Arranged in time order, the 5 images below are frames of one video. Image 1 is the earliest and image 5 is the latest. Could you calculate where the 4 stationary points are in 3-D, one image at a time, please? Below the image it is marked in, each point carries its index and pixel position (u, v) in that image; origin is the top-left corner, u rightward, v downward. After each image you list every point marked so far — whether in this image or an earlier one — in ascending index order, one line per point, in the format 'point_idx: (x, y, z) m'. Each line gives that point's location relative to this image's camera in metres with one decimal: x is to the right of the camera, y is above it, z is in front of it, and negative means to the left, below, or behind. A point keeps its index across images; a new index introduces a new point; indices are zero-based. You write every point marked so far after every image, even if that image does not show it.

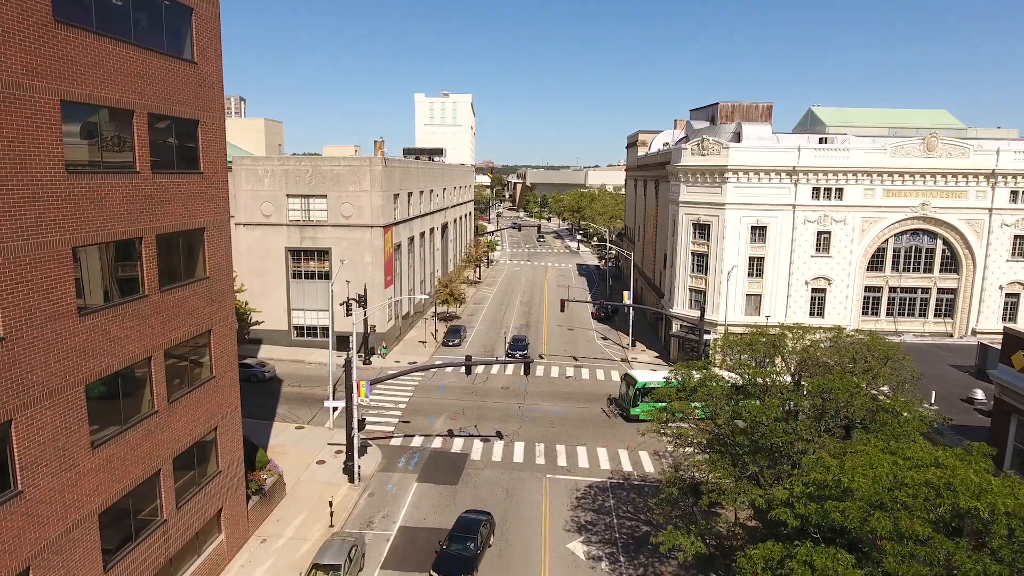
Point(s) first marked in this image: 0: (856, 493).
0: (+7.0, -4.2, +13.0) m
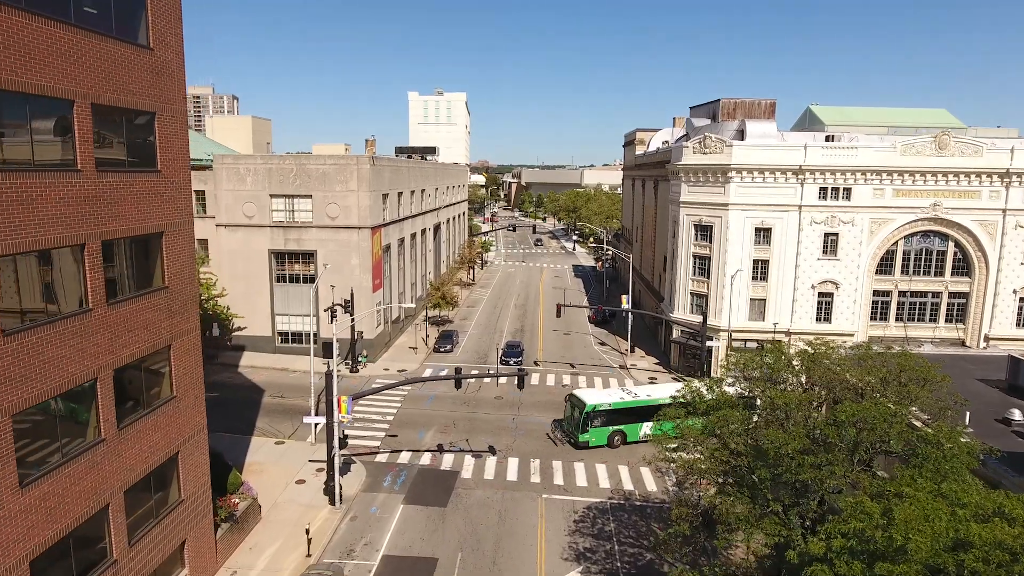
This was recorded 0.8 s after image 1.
0: (+6.8, -4.5, +10.9) m
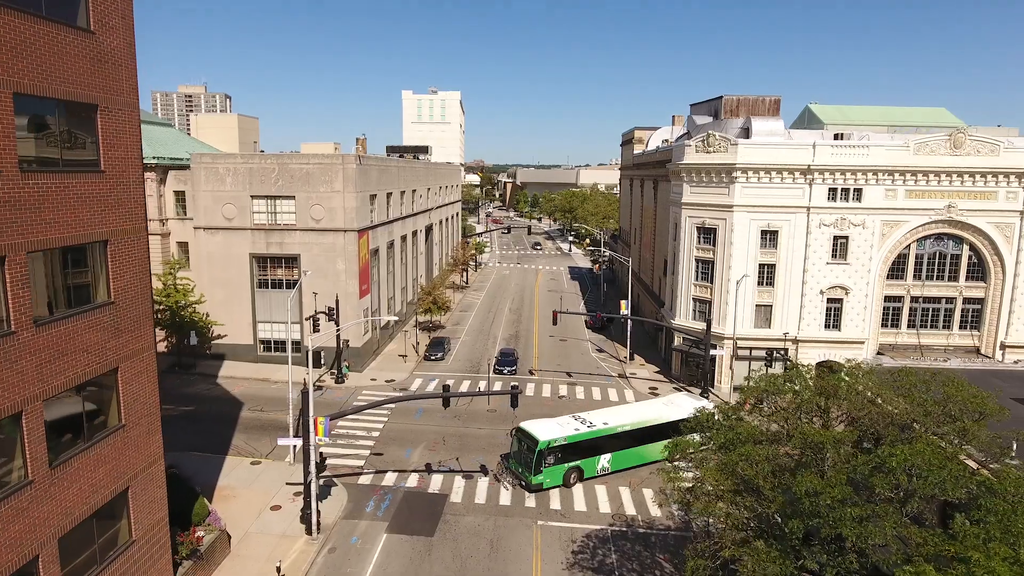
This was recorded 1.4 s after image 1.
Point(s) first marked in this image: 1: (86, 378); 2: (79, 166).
0: (+6.6, -5.0, +8.6) m
1: (-11.8, -2.5, +17.7) m
2: (-11.8, +3.3, +17.5) m
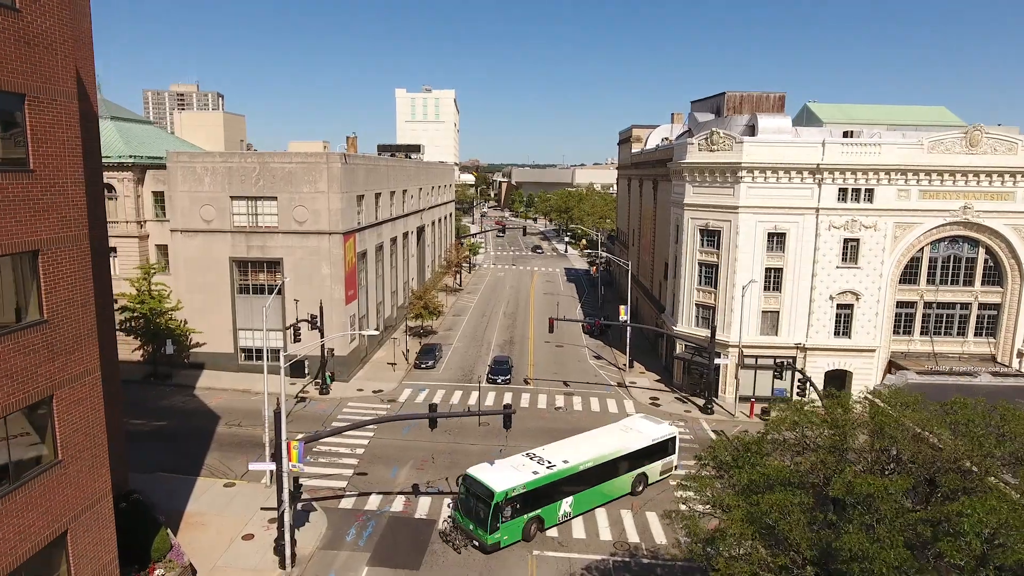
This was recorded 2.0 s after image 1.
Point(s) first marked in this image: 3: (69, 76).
0: (+6.5, -5.4, +6.3) m
1: (-12.0, -2.9, +15.4) m
2: (-12.1, +2.9, +15.1) m
3: (-11.8, +5.6, +17.0) m
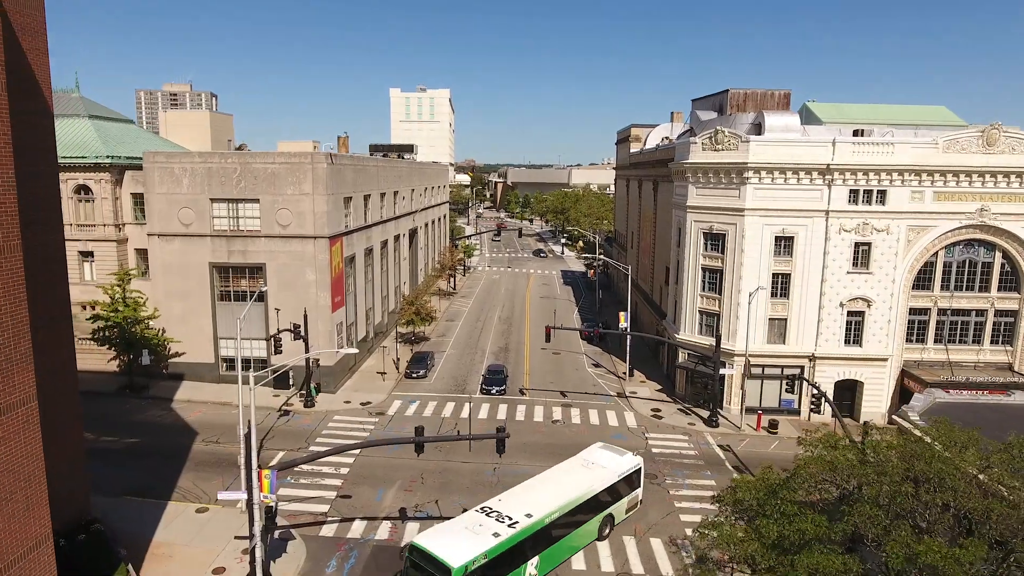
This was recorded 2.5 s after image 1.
0: (+6.4, -5.8, +4.3) m
1: (-12.2, -3.4, +13.2) m
2: (-12.2, +2.5, +13.0) m
3: (-12.0, +5.2, +14.9) m
